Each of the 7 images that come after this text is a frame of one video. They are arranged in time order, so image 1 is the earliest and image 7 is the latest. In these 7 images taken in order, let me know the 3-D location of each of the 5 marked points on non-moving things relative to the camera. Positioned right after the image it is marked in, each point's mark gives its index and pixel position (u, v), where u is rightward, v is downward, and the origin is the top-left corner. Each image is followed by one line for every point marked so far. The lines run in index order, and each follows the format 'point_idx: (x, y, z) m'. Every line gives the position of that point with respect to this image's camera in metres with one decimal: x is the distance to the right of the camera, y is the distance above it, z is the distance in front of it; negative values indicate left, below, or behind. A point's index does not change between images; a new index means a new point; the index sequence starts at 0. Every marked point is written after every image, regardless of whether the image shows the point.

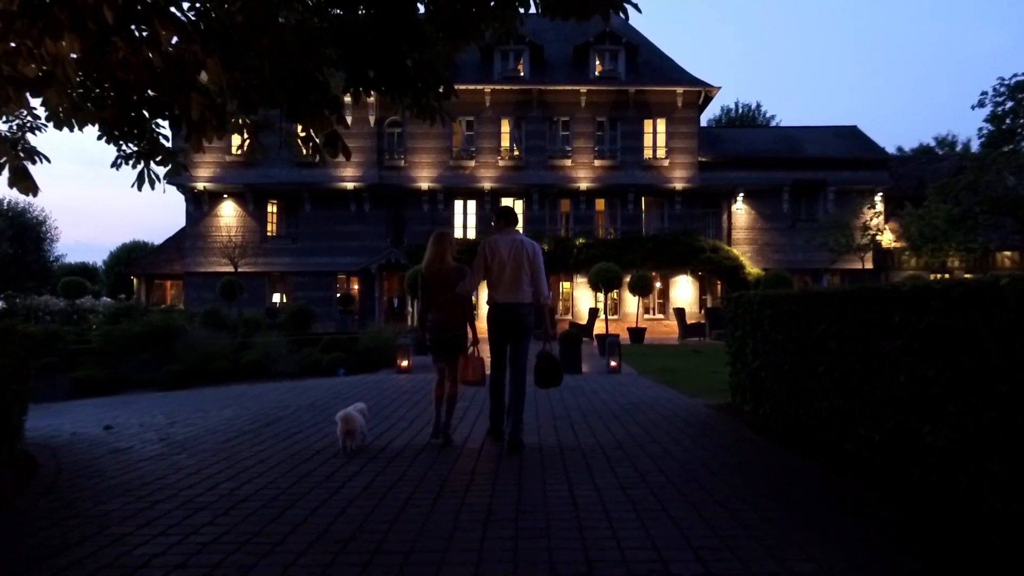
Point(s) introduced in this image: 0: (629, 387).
0: (+1.9, -1.6, +14.2) m
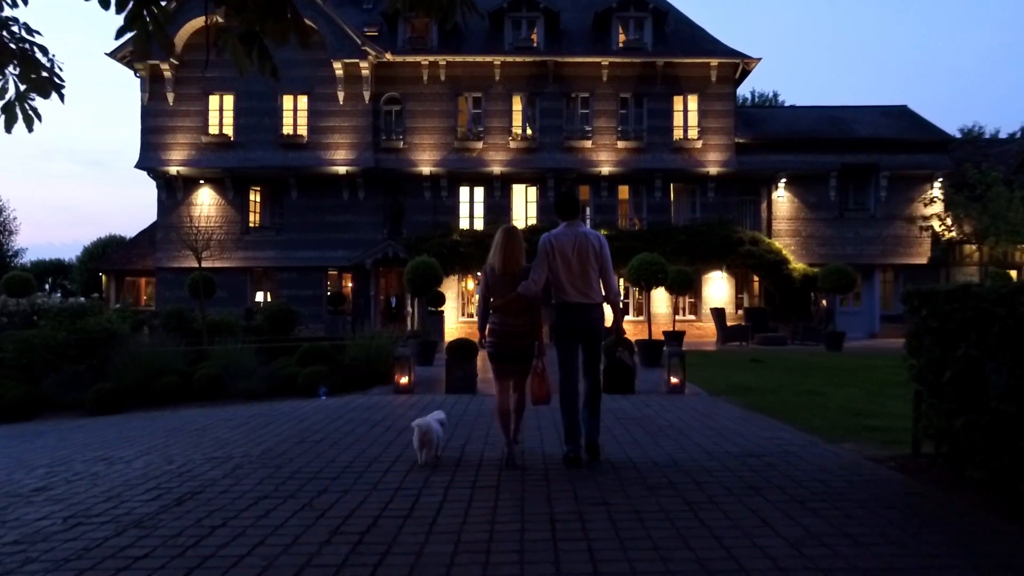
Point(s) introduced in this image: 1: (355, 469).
0: (+2.4, -1.5, +10.2) m
1: (-1.3, -1.5, +7.4) m
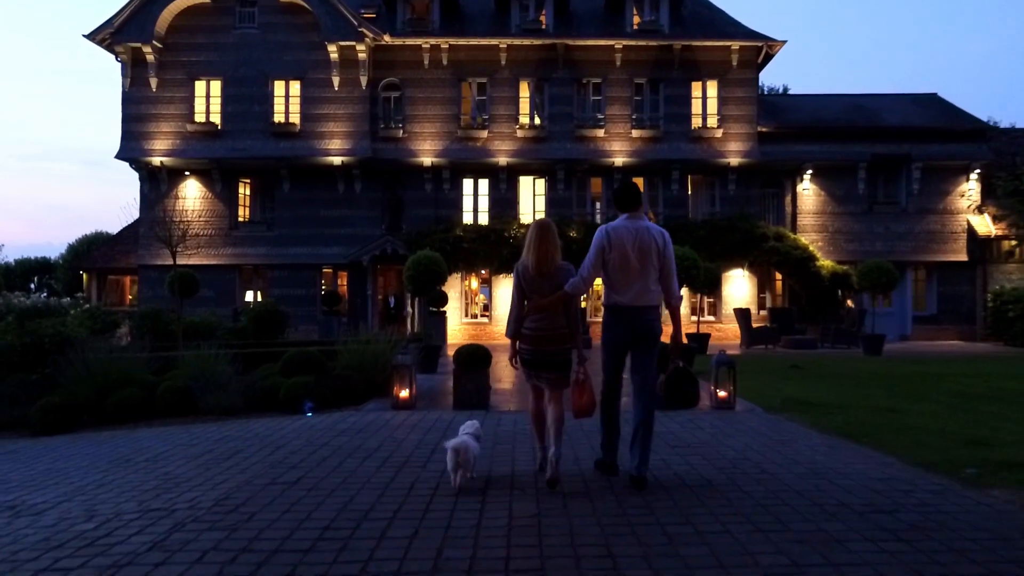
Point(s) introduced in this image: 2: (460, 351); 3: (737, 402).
0: (+2.7, -1.5, +8.2) m
1: (-1.0, -1.4, +5.4) m
2: (-0.7, -0.8, +11.3) m
3: (+2.9, -1.5, +11.6) m
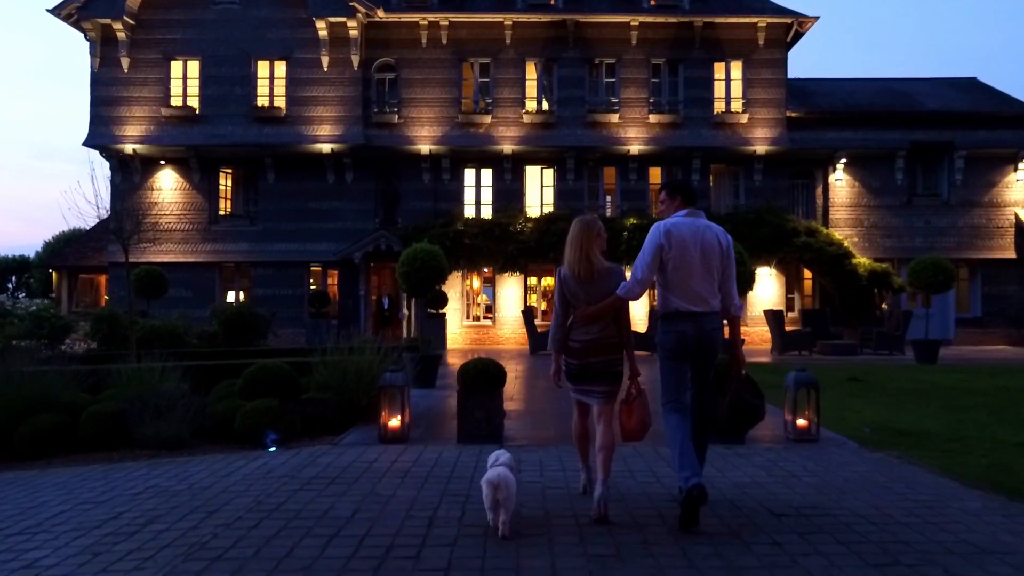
0: (+2.9, -1.4, +5.7) m
1: (-0.8, -1.4, +2.9) m
2: (-0.5, -0.8, +8.8) m
3: (+3.1, -1.5, +9.1) m
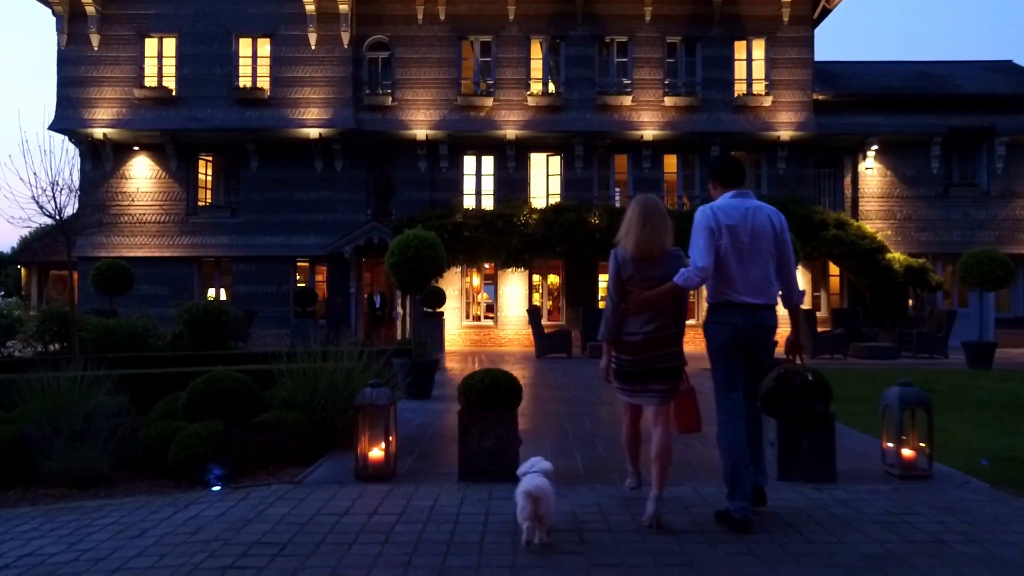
0: (+3.0, -1.4, +3.7) m
1: (-0.7, -1.4, +0.8) m
2: (-0.3, -0.7, +6.7) m
3: (+3.2, -1.4, +7.1) m
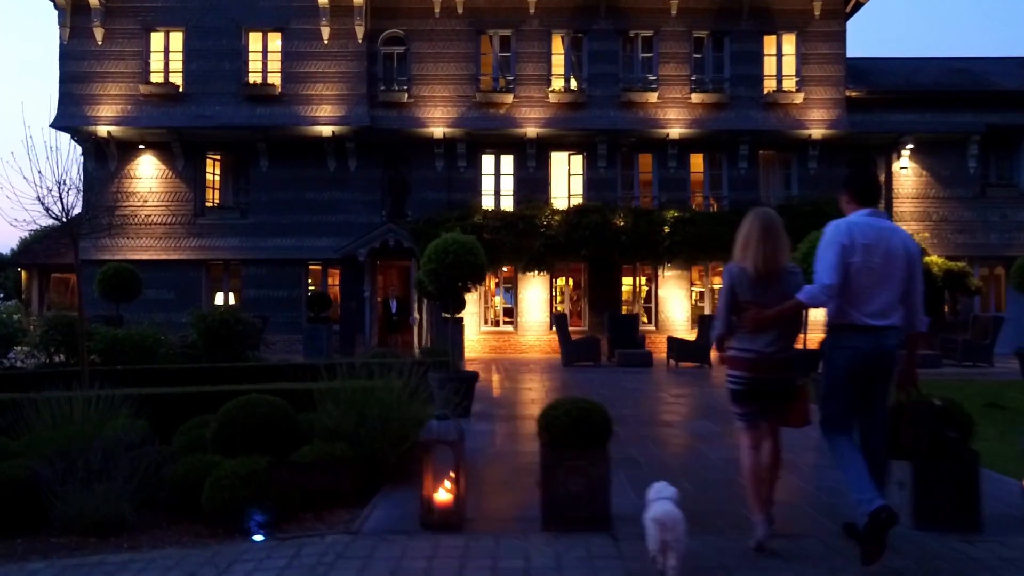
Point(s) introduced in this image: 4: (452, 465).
0: (+3.6, -1.5, +2.7) m
1: (-0.1, -1.5, -0.2) m
2: (+0.2, -0.8, +5.8) m
3: (+3.8, -1.5, +6.1) m
4: (-0.4, -1.2, +5.8) m
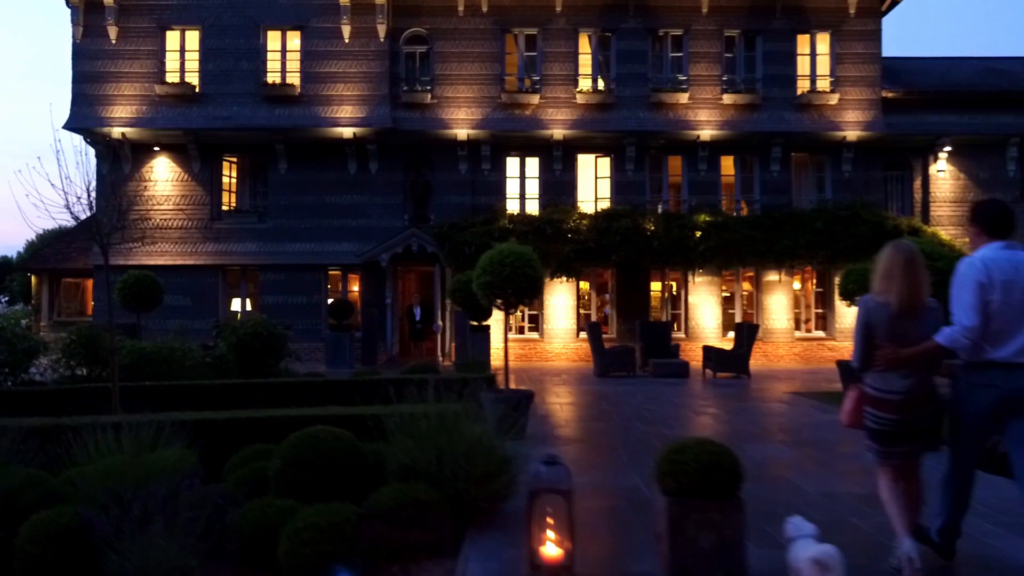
0: (+4.3, -1.6, +2.1) m
1: (+0.6, -1.6, -0.8) m
2: (+0.9, -1.0, +5.1) m
3: (+4.5, -1.6, +5.5) m
4: (+0.3, -1.3, +5.1) m
